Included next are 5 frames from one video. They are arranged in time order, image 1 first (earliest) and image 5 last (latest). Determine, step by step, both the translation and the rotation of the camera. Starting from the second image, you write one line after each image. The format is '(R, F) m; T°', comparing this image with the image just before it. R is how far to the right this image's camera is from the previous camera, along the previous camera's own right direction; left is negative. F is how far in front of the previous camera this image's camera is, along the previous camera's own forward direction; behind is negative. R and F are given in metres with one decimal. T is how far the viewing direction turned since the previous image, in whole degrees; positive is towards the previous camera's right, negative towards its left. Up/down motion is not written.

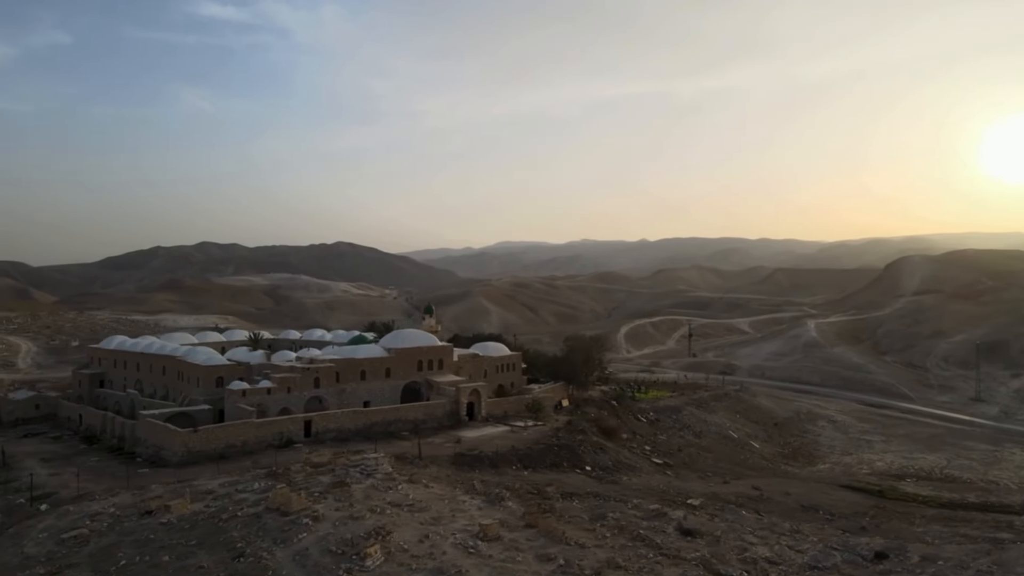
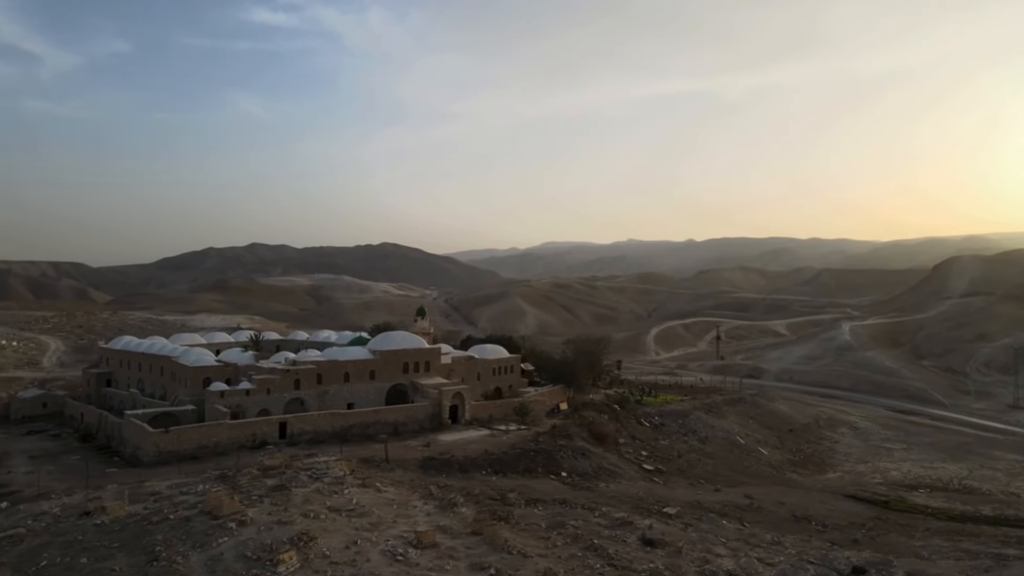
(+2.1, +0.3) m; -3°
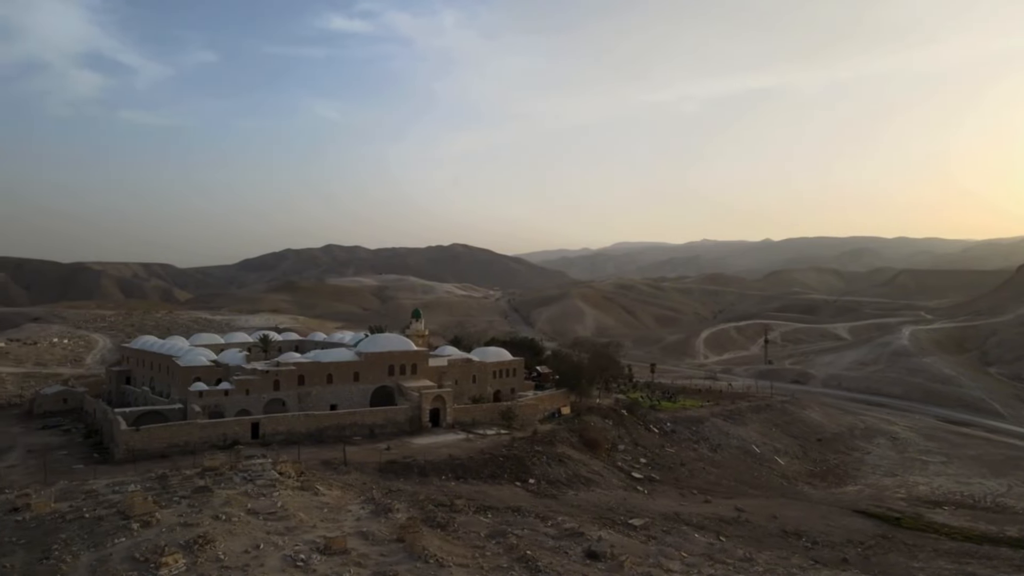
(+3.0, +0.5) m; -5°
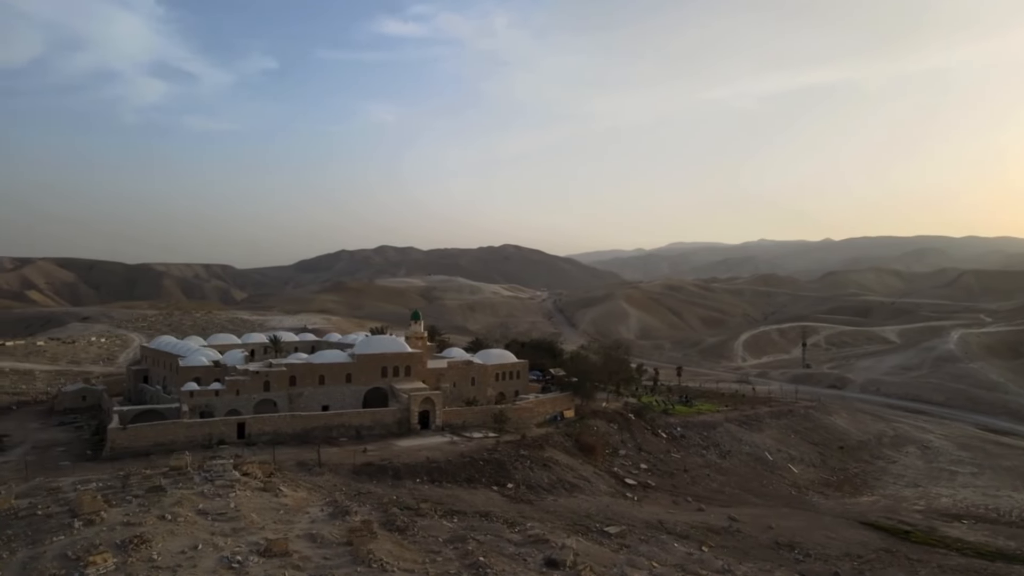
(+2.1, +0.3) m; -4°
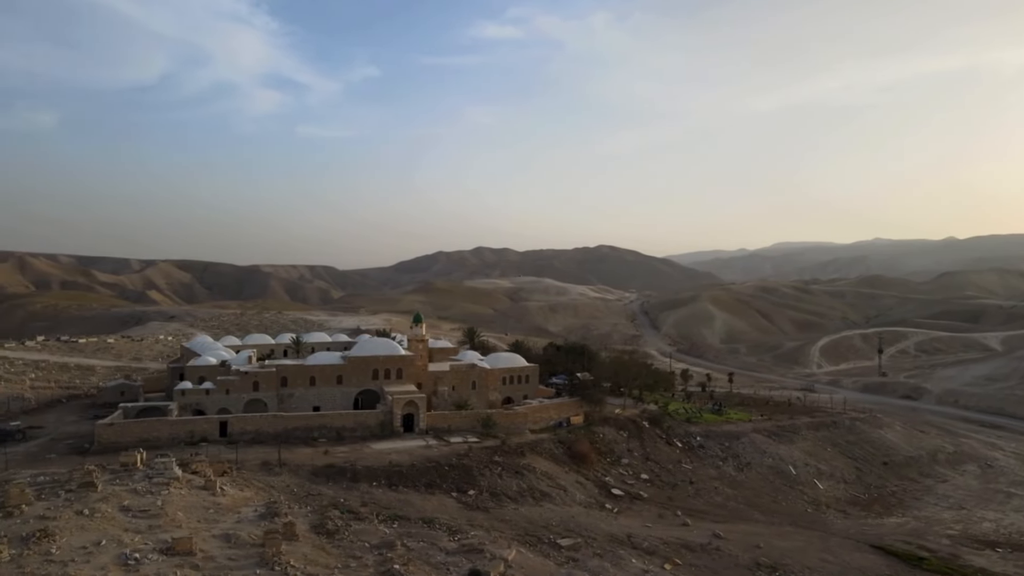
(+3.9, +0.6) m; -7°
